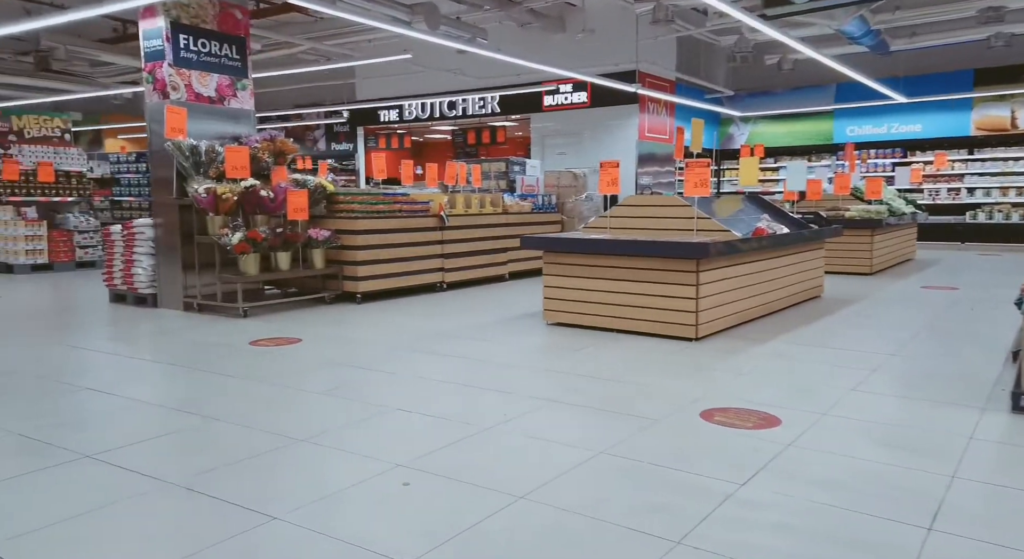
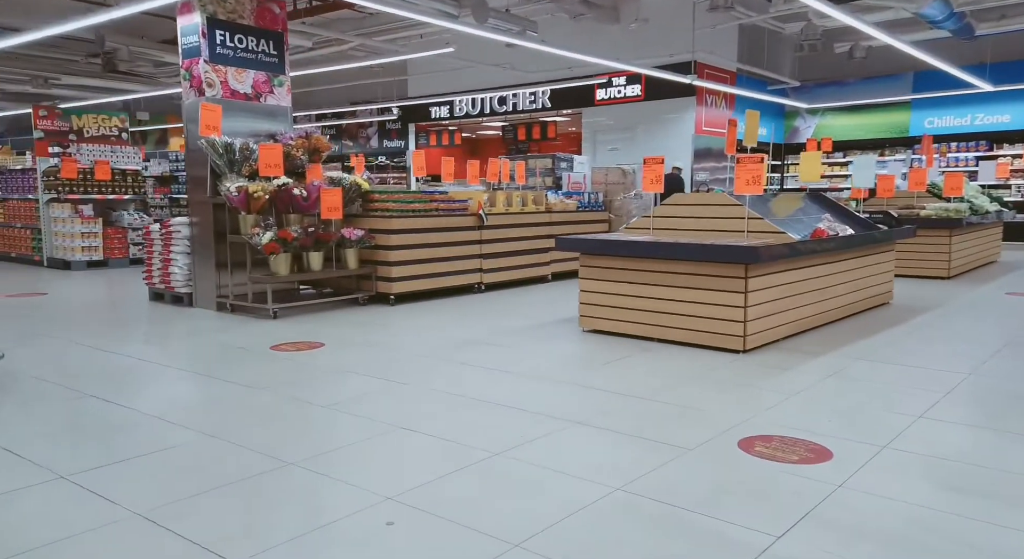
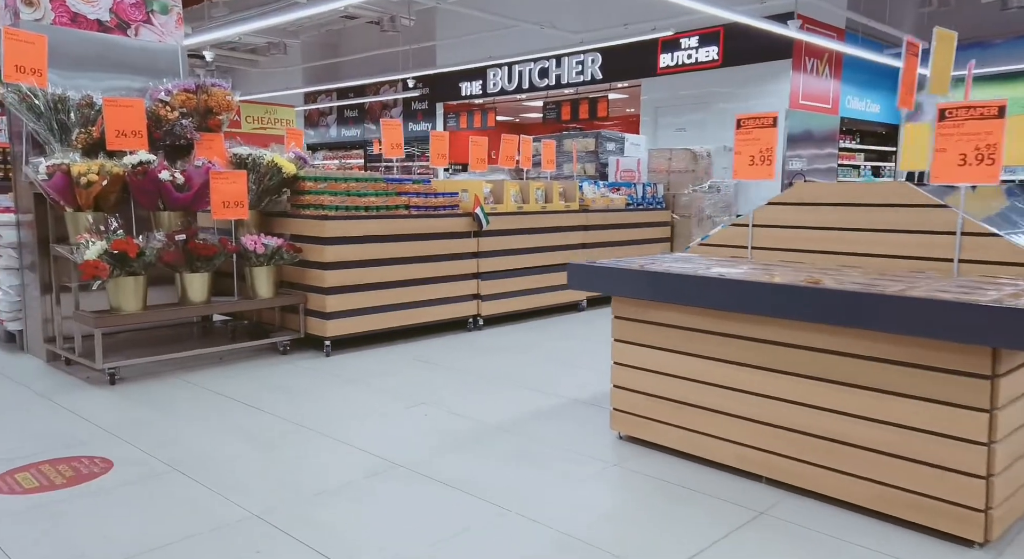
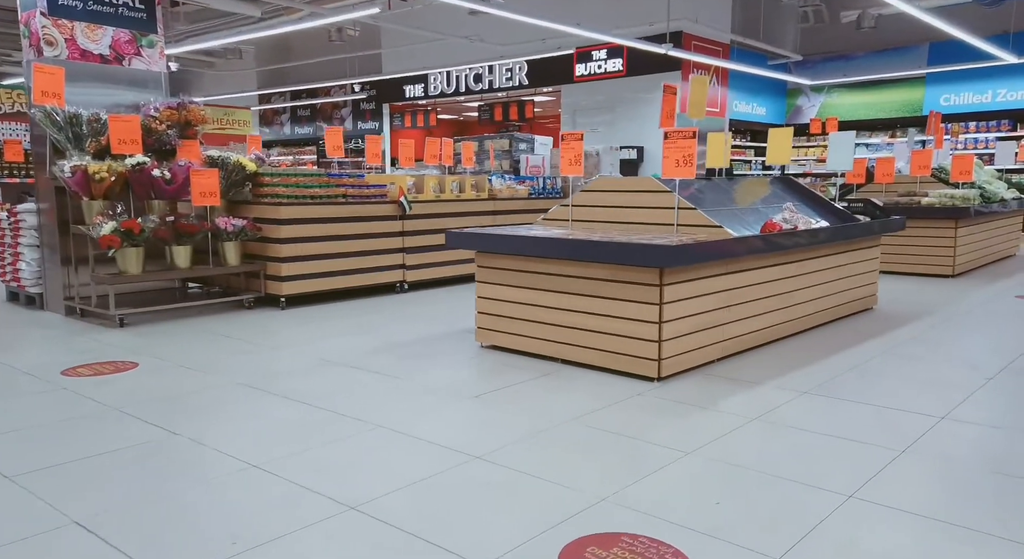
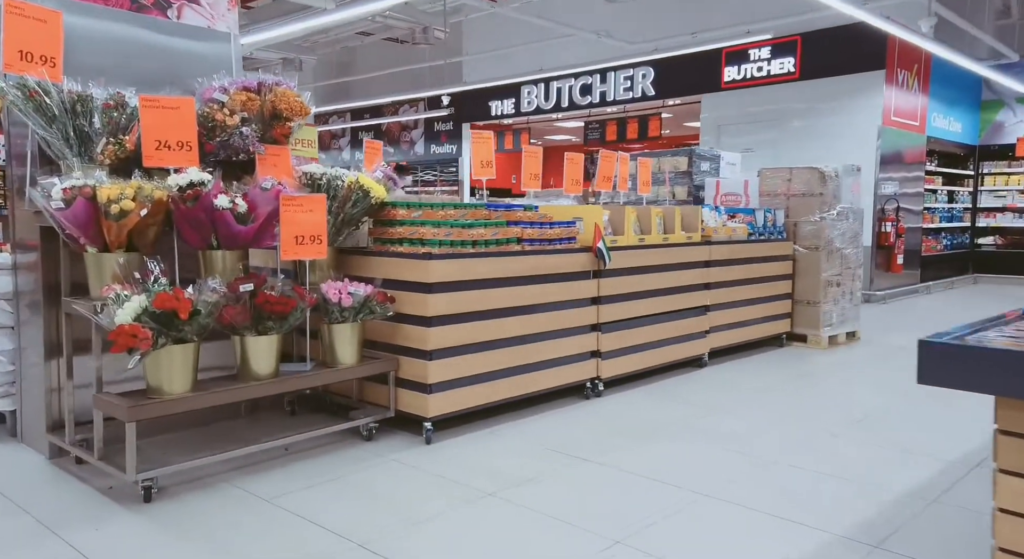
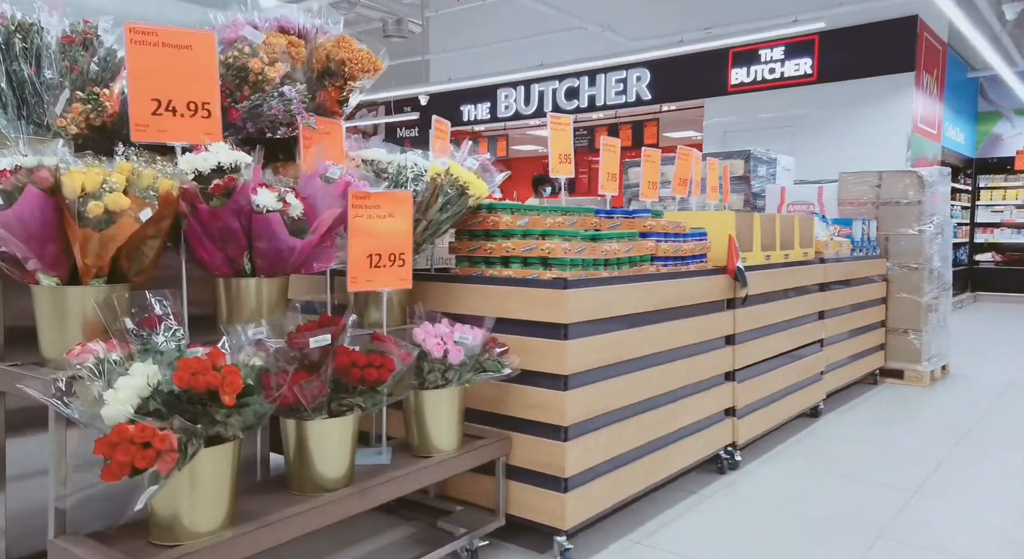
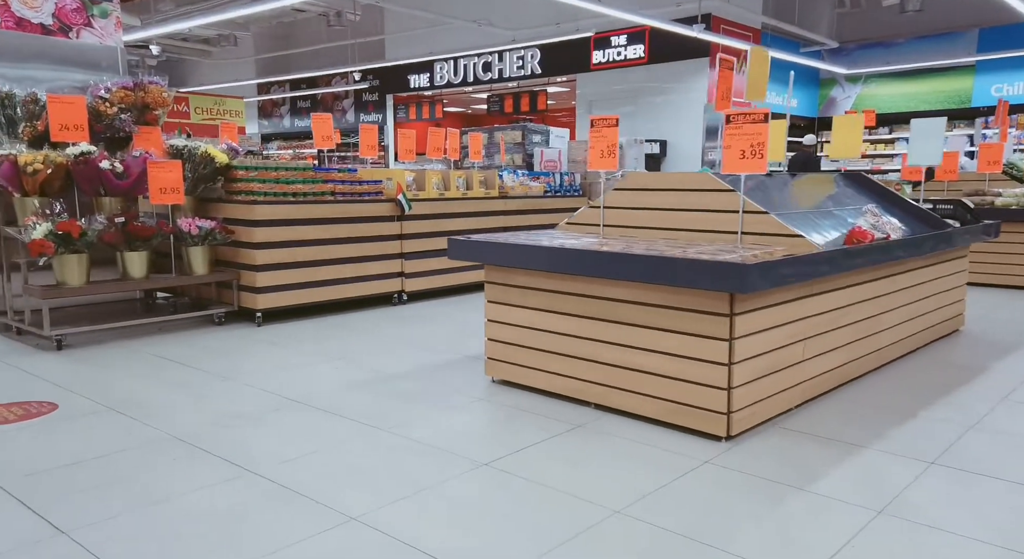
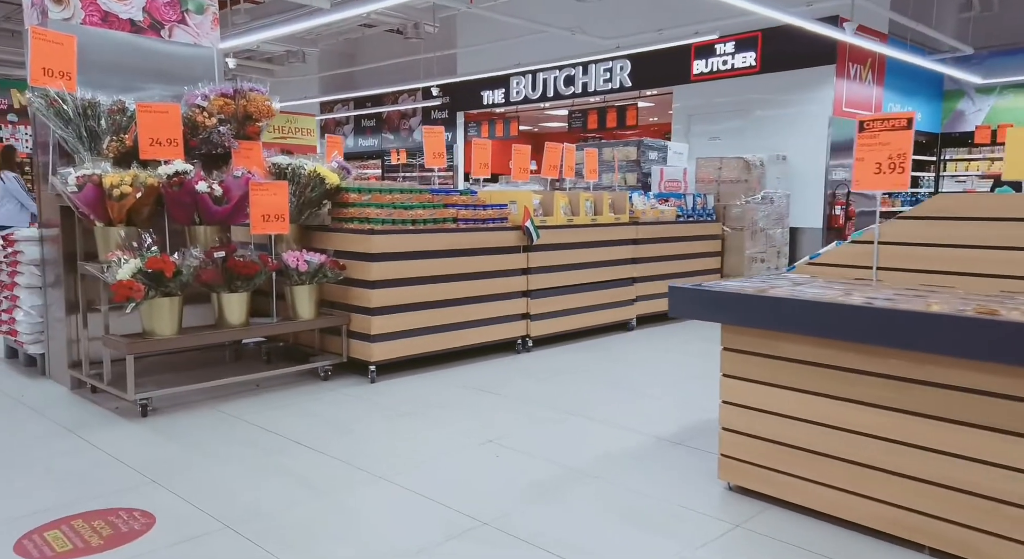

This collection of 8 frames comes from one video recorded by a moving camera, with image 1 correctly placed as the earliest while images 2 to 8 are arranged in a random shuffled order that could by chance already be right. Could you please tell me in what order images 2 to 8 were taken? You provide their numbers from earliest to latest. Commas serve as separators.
2, 4, 7, 3, 8, 5, 6
